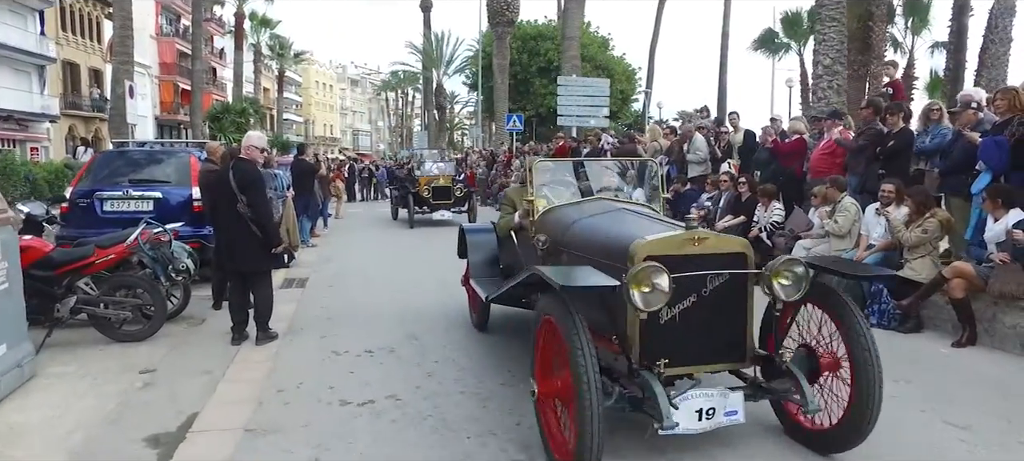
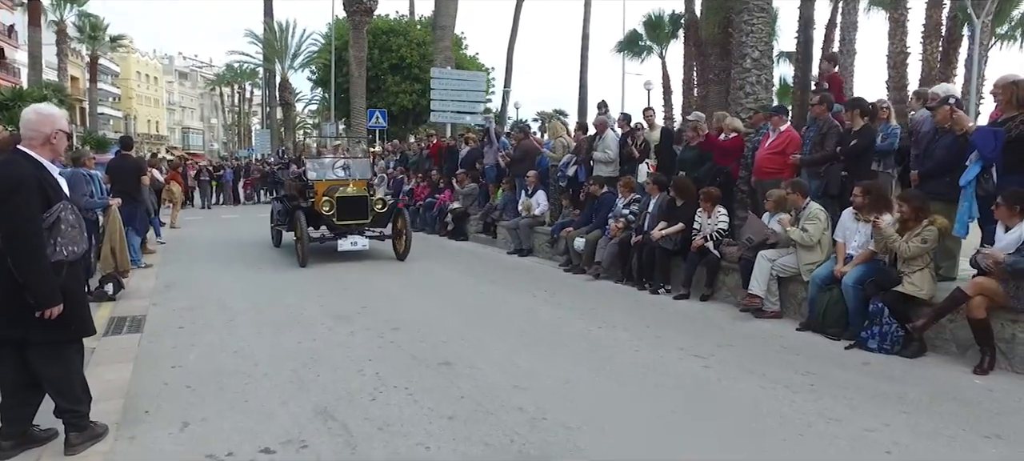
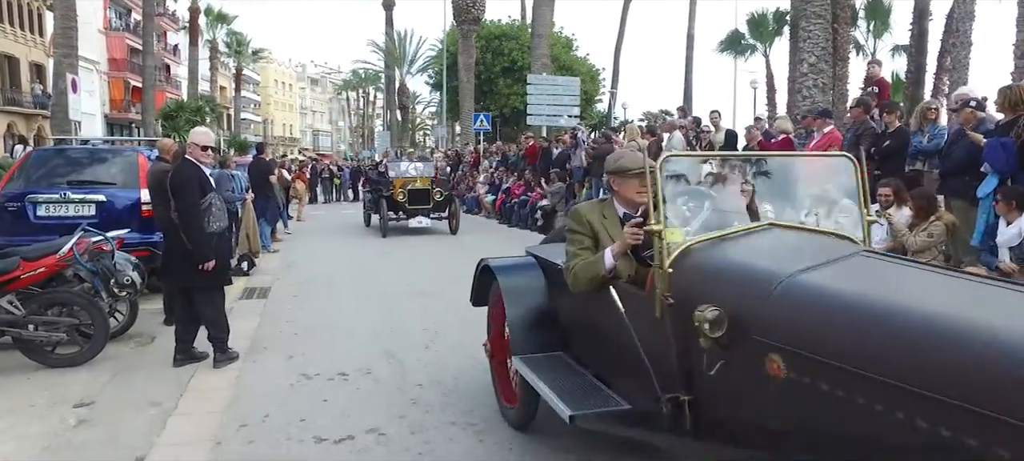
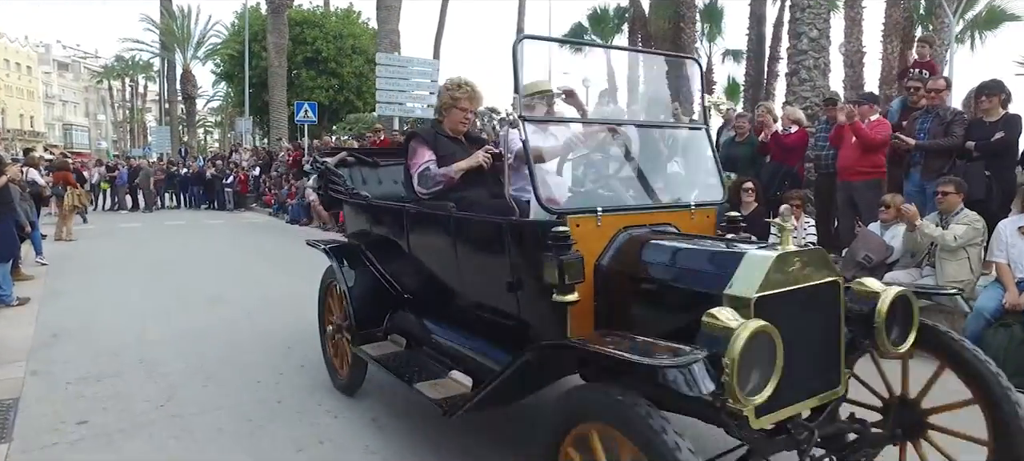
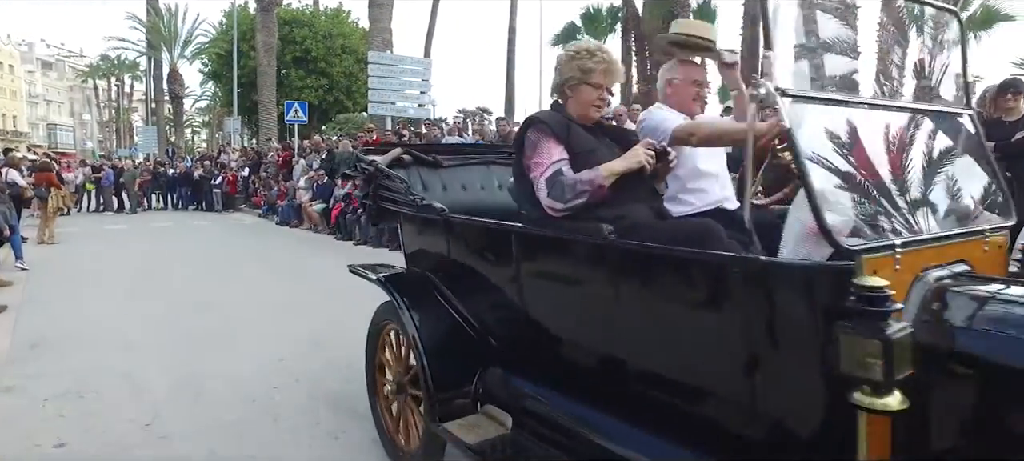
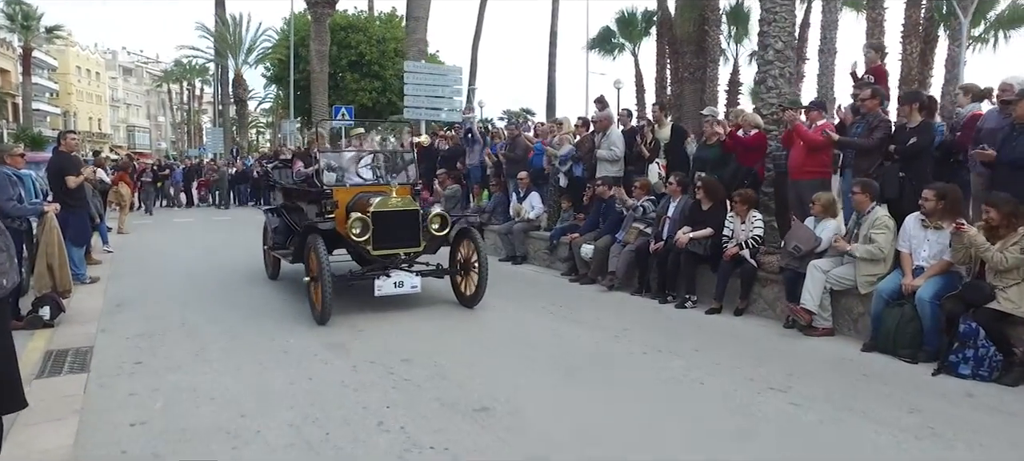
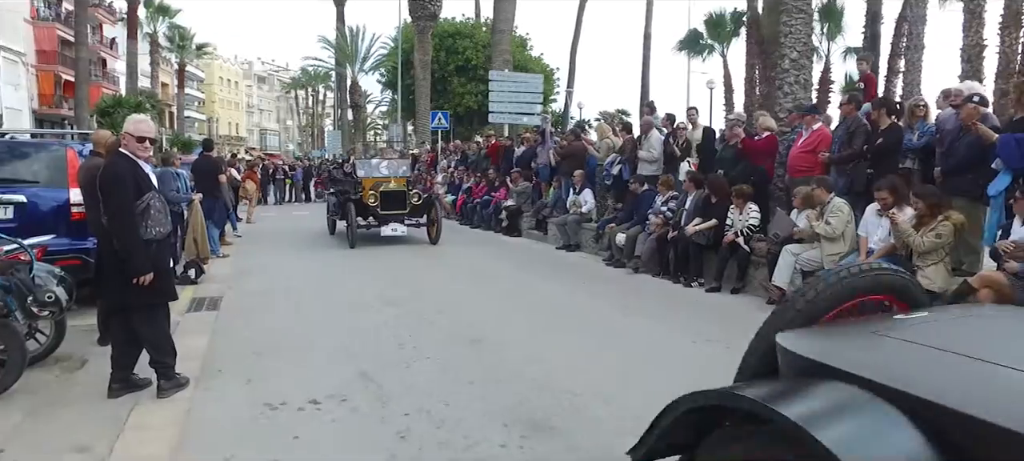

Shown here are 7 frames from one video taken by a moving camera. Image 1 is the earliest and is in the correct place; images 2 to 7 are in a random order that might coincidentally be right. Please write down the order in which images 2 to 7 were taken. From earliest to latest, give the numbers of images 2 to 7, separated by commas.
3, 7, 2, 6, 4, 5
